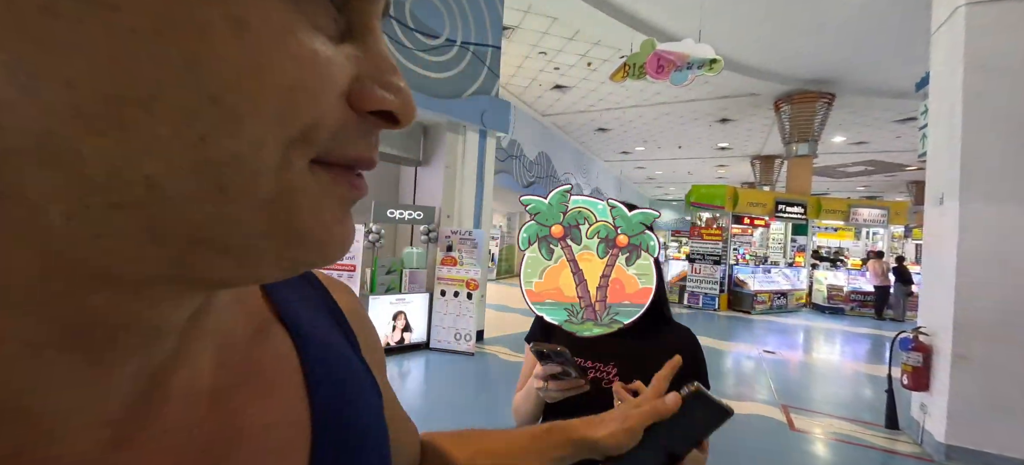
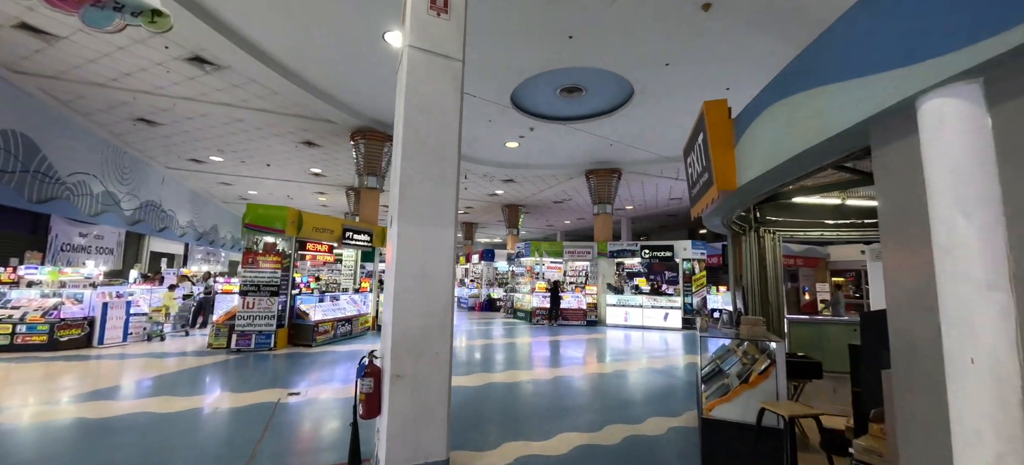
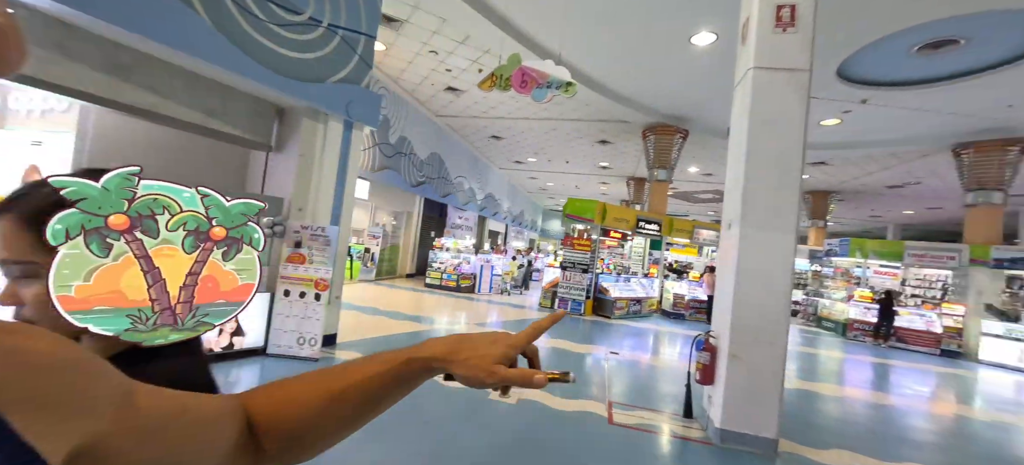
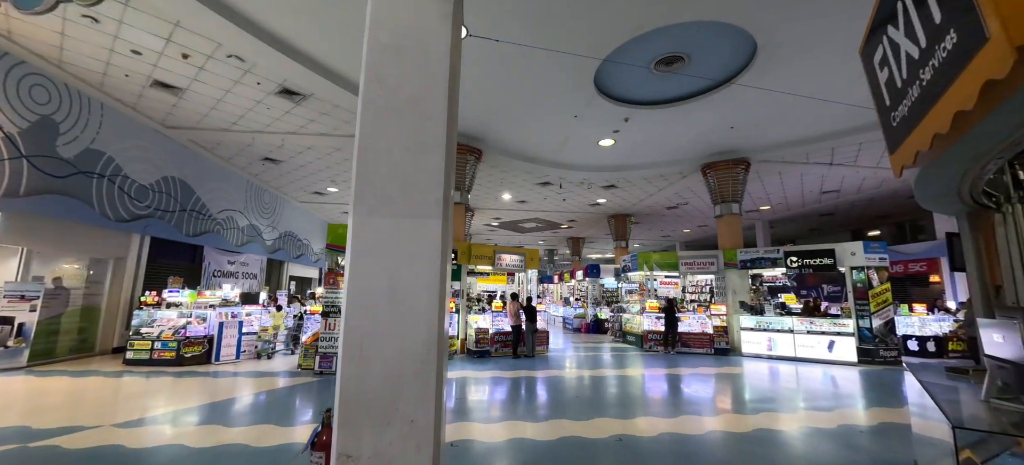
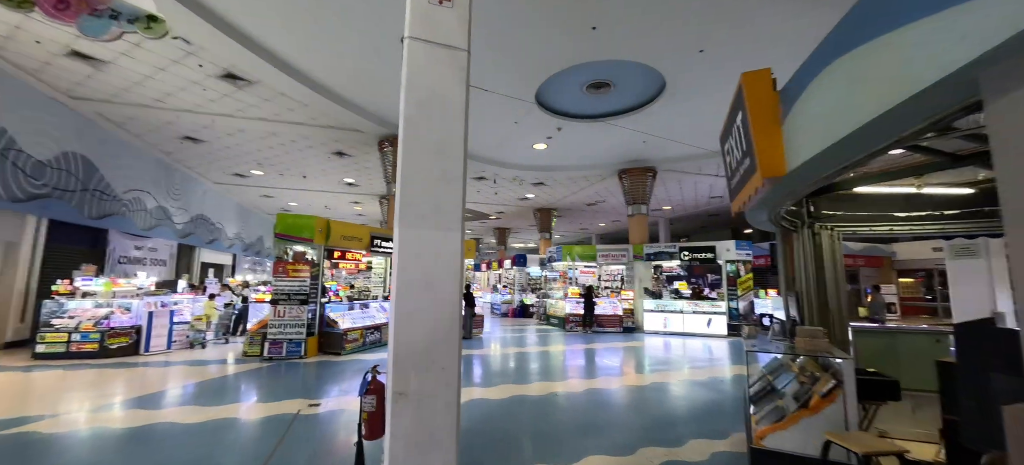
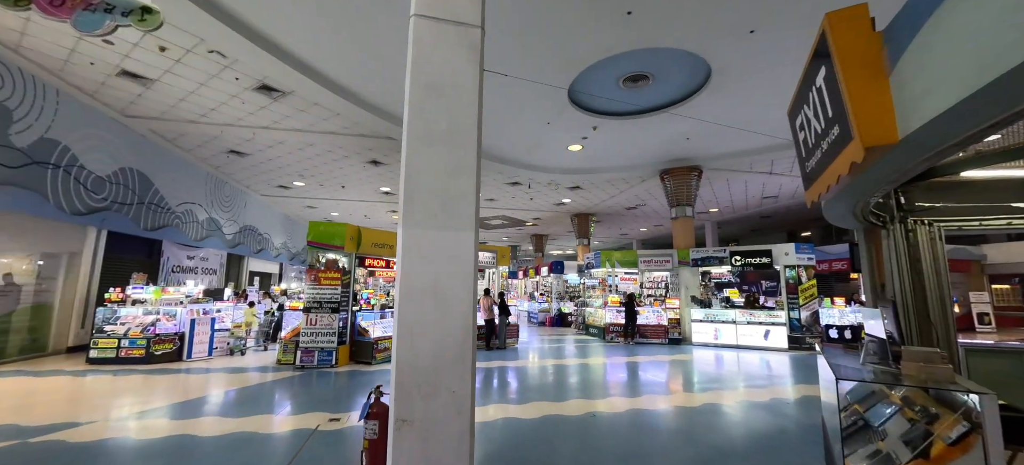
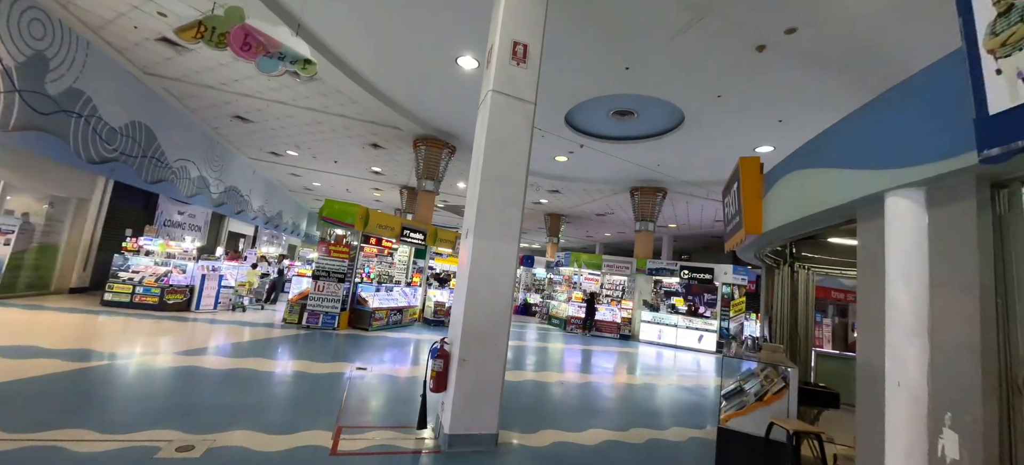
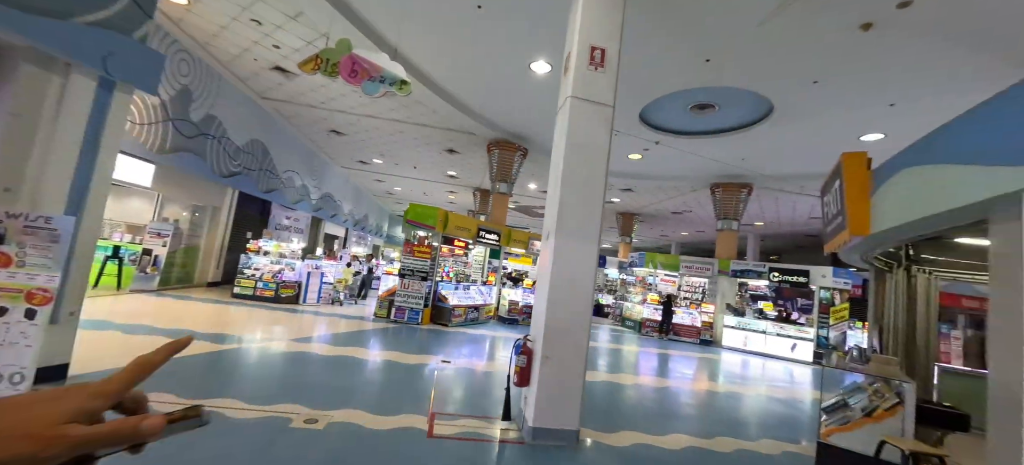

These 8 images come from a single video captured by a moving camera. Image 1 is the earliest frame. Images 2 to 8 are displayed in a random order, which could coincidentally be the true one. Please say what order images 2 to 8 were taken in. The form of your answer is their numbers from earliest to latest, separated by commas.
3, 8, 7, 2, 5, 6, 4
